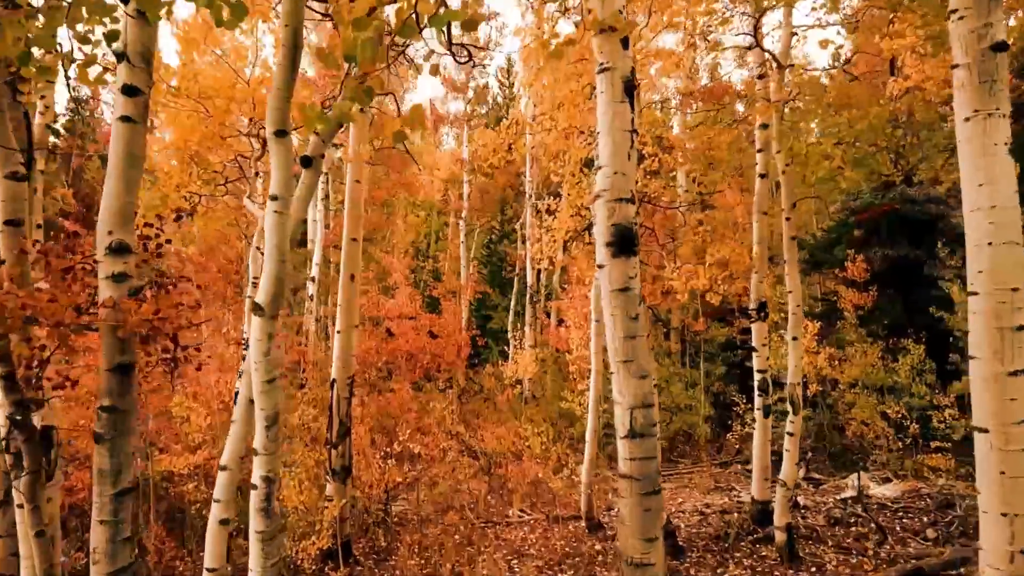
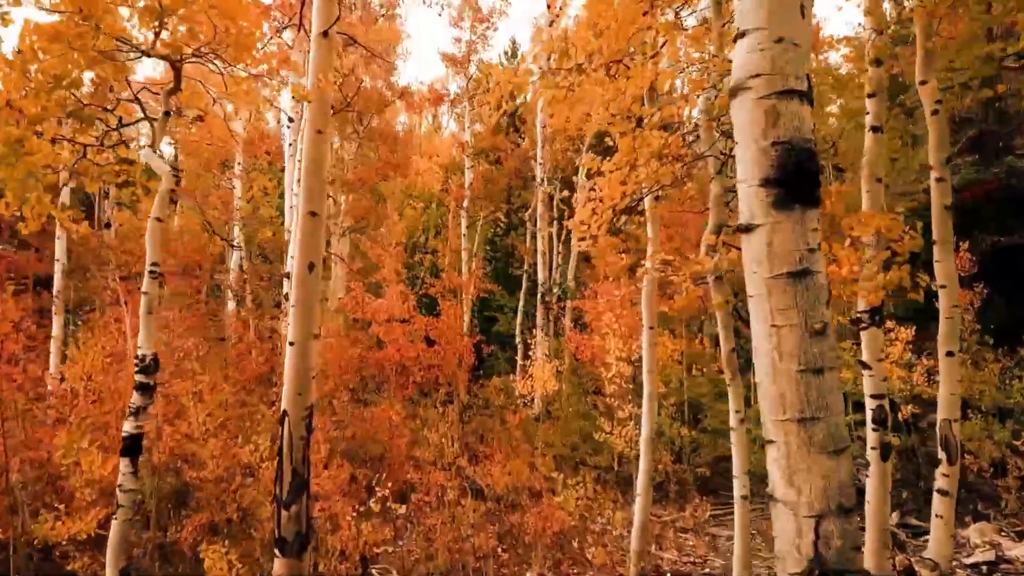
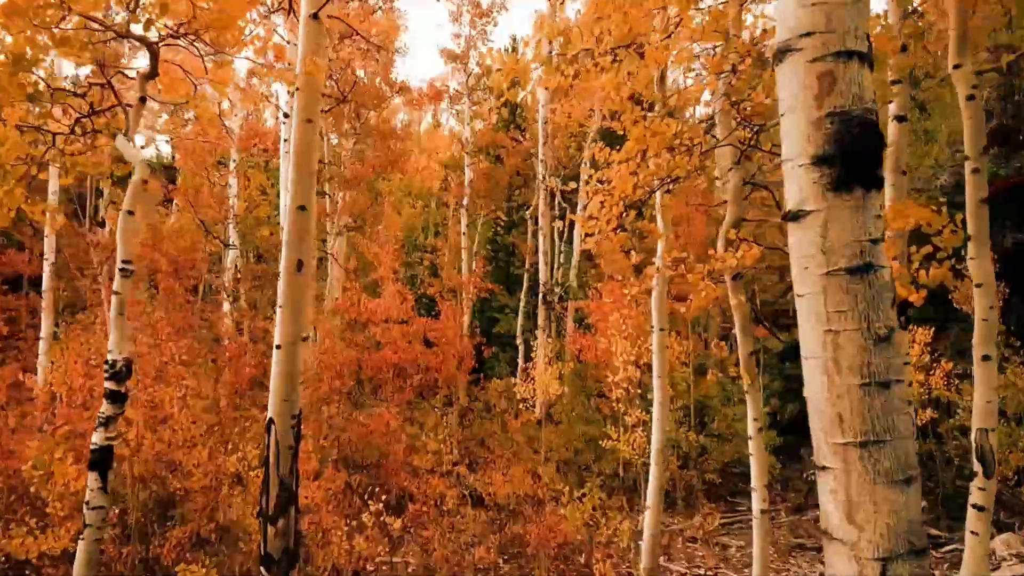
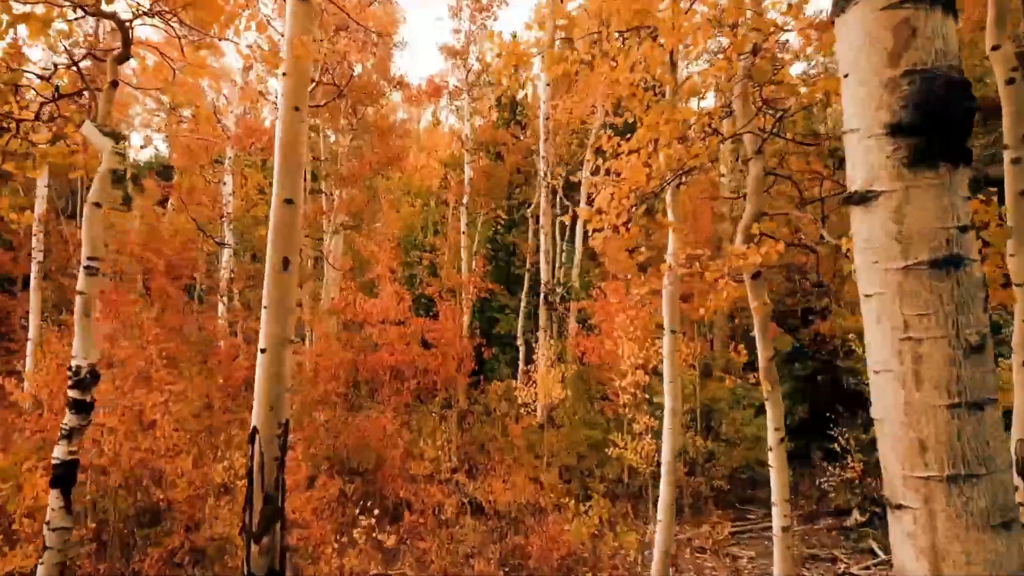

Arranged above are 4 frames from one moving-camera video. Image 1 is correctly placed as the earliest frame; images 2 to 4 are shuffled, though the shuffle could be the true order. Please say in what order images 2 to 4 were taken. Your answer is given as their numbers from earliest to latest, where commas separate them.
2, 3, 4
